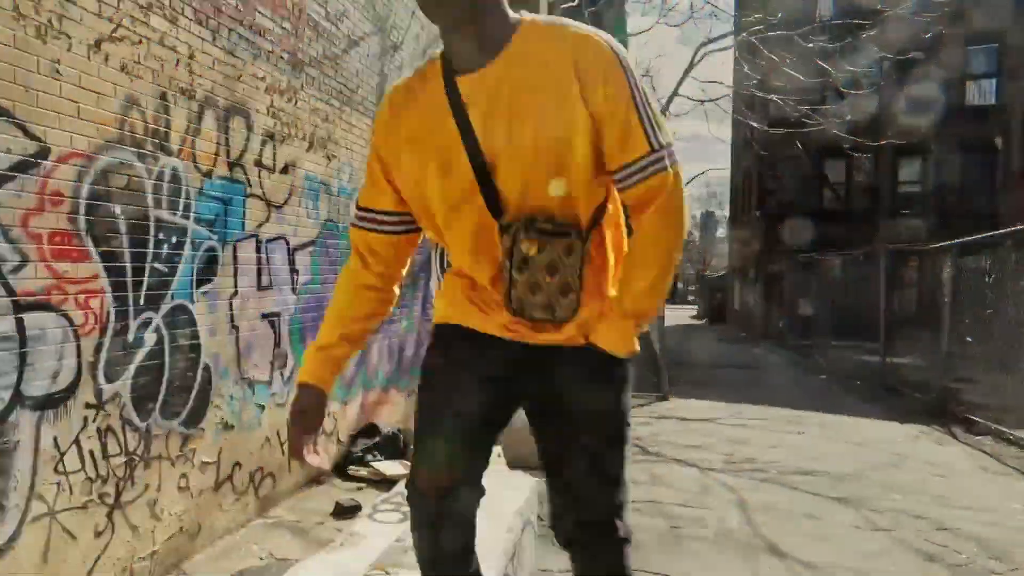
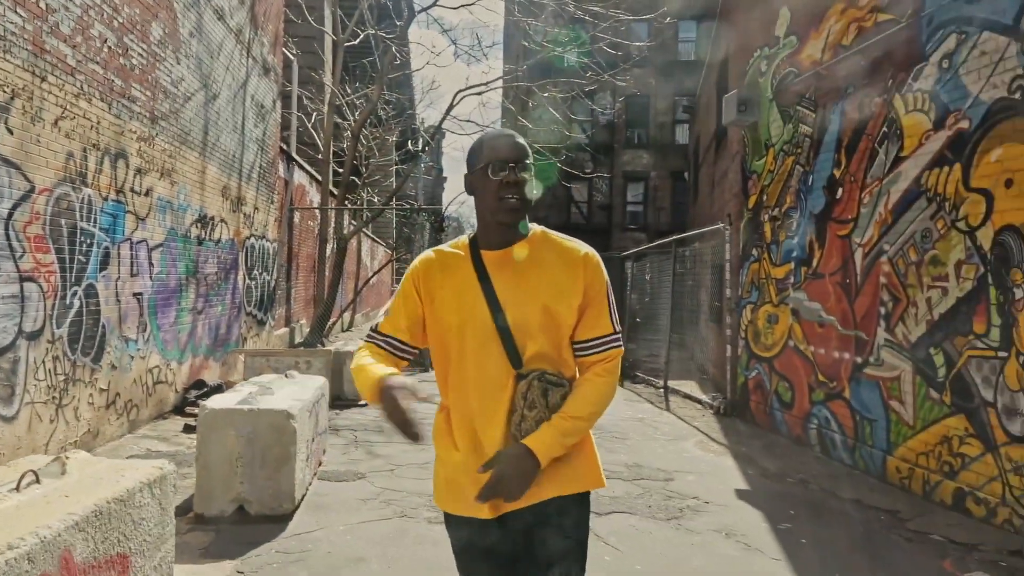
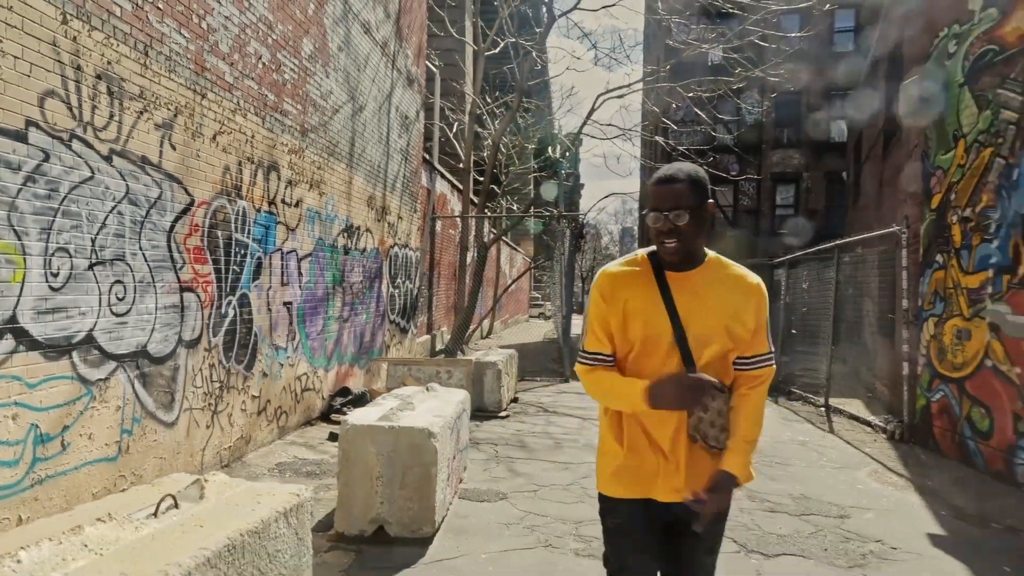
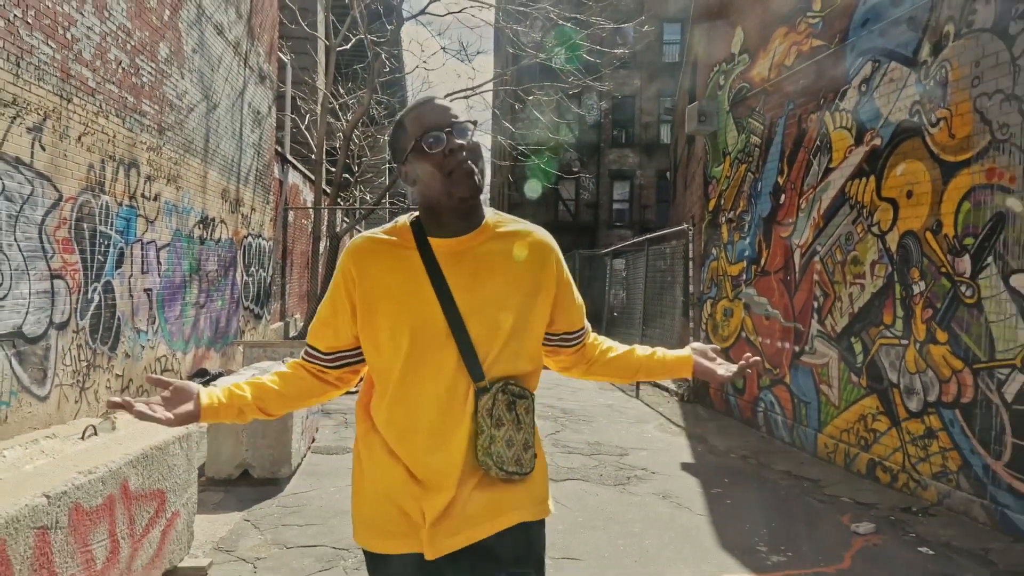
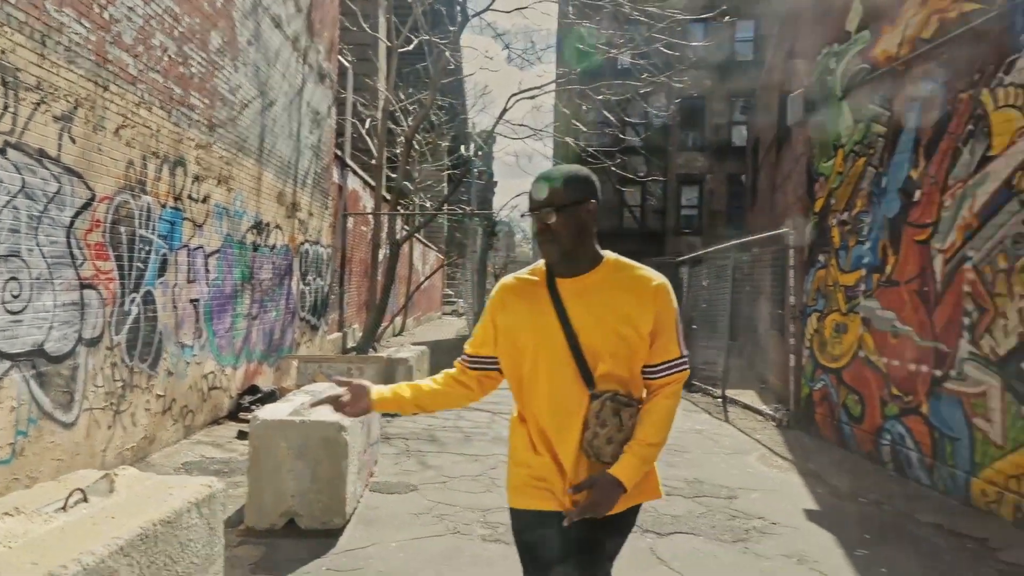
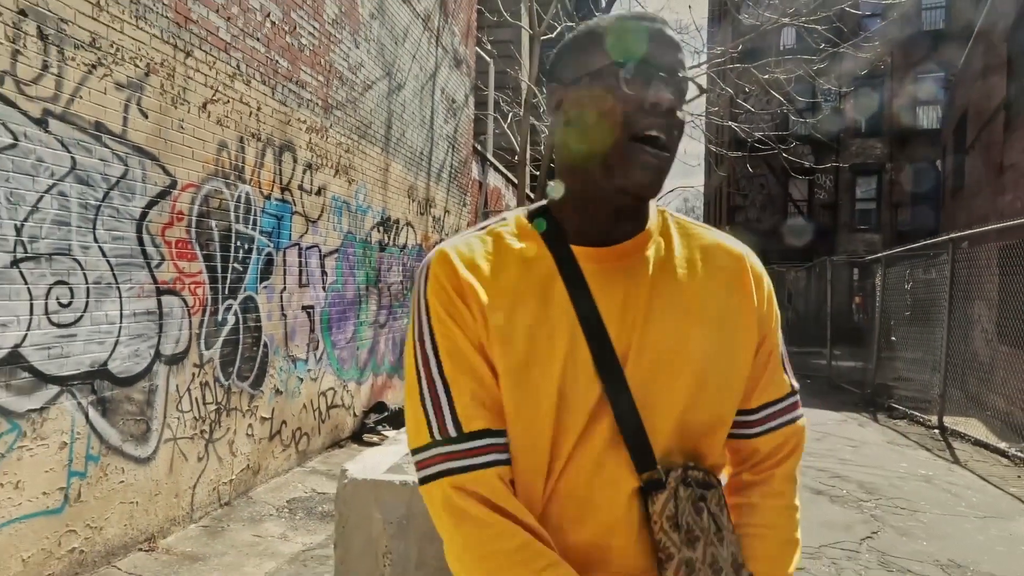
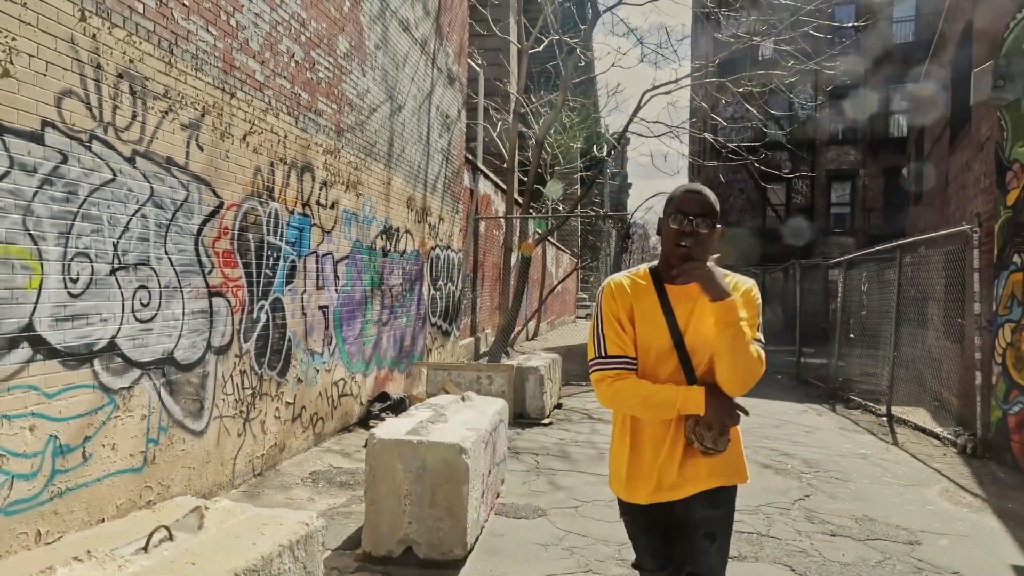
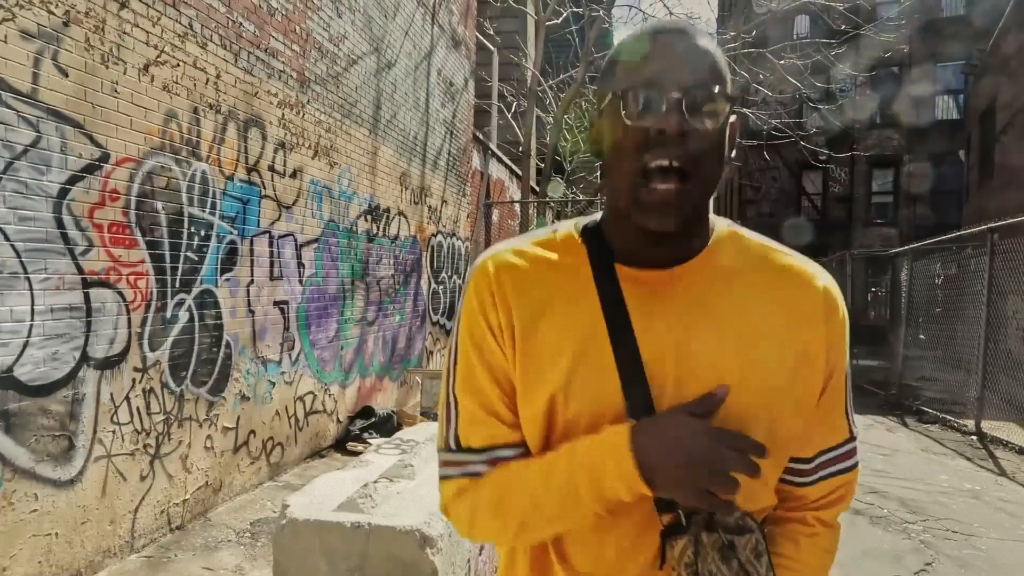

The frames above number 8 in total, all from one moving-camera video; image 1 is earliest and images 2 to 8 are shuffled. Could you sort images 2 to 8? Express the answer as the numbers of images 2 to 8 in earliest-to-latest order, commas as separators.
8, 6, 7, 3, 5, 2, 4
